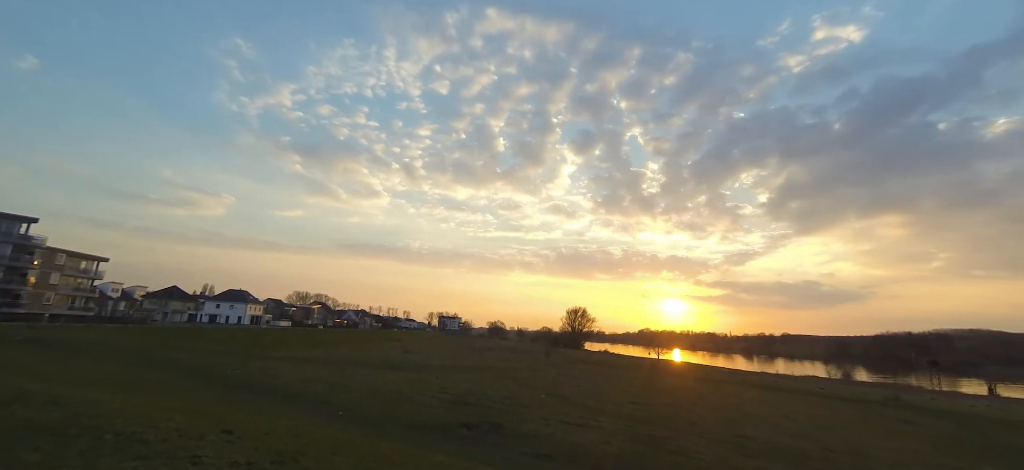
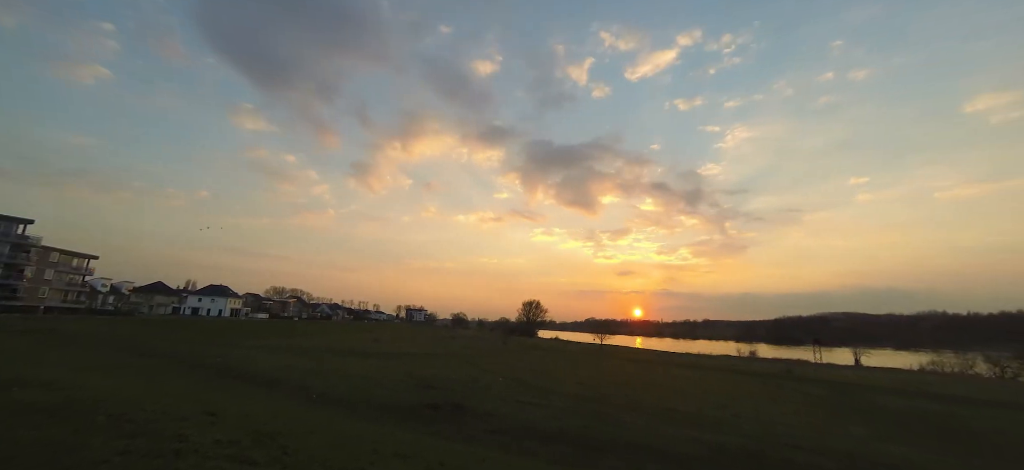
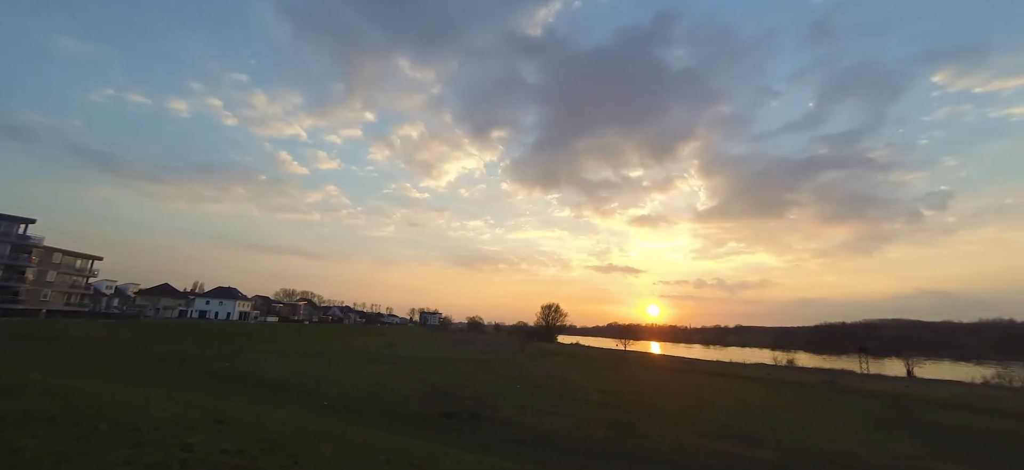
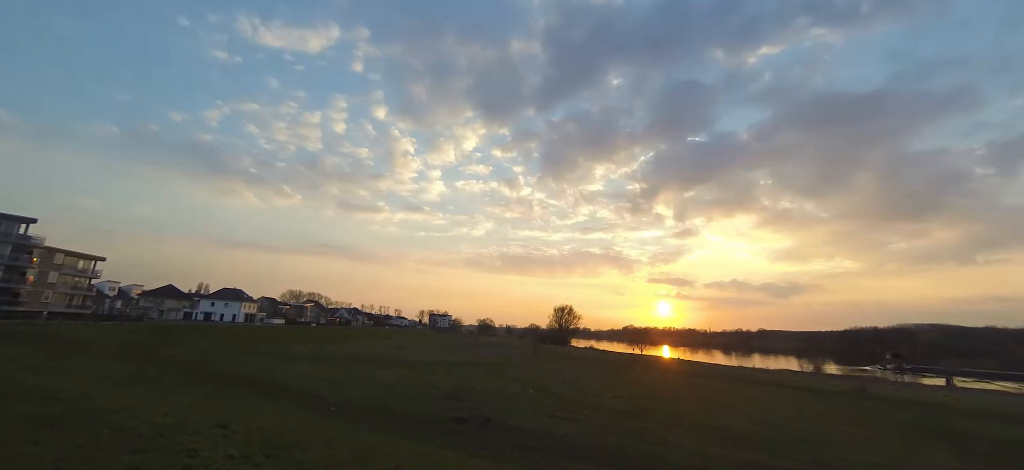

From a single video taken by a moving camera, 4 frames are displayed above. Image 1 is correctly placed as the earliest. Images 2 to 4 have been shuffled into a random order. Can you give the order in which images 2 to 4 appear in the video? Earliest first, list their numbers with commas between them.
4, 3, 2
